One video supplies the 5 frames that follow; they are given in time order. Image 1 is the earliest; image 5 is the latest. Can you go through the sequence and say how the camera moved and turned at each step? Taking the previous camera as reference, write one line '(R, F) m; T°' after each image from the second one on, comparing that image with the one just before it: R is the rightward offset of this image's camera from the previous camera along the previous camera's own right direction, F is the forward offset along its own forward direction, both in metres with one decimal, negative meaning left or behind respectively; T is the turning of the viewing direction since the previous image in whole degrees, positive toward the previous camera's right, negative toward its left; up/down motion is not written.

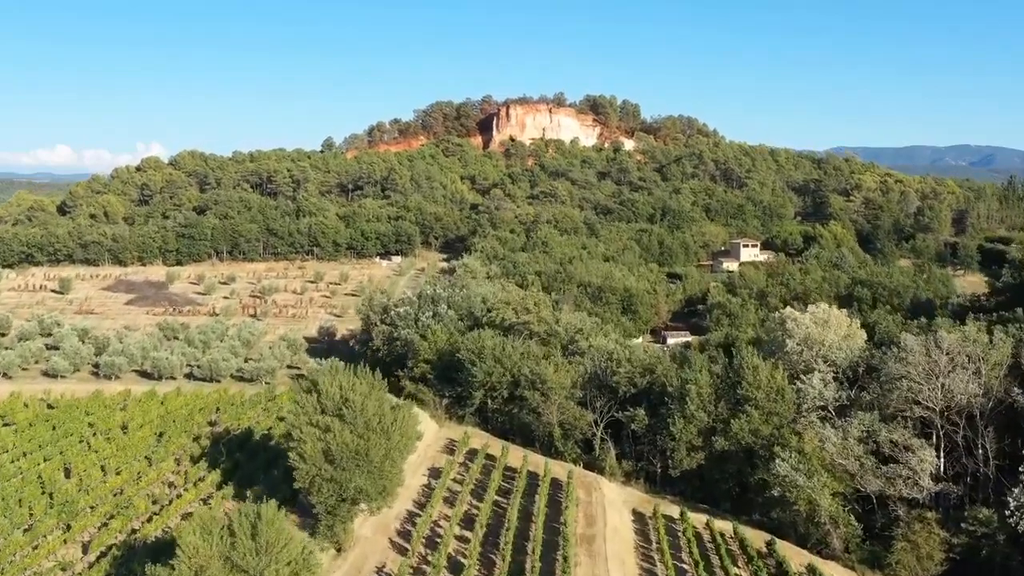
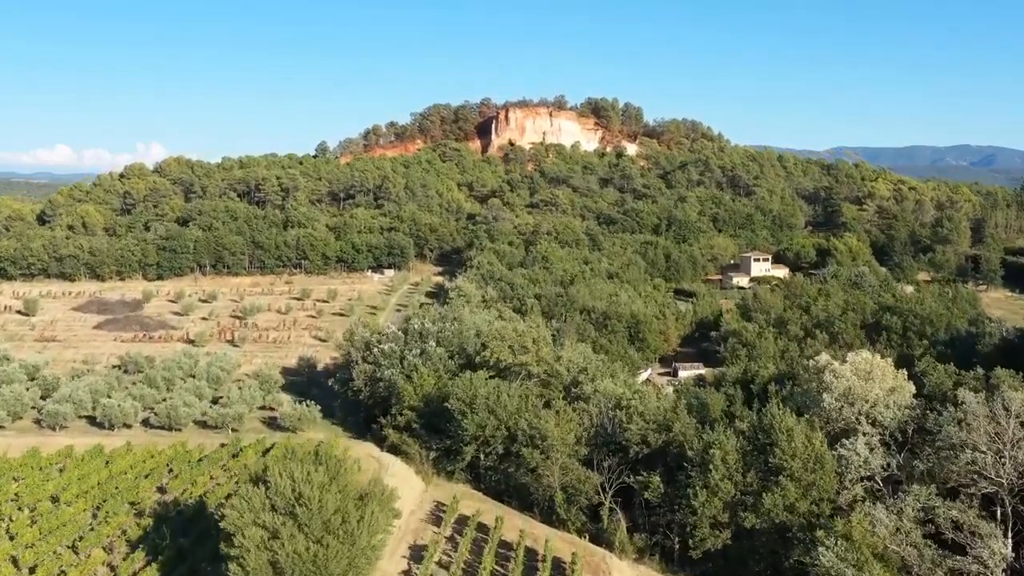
(+0.2, +3.7) m; 0°
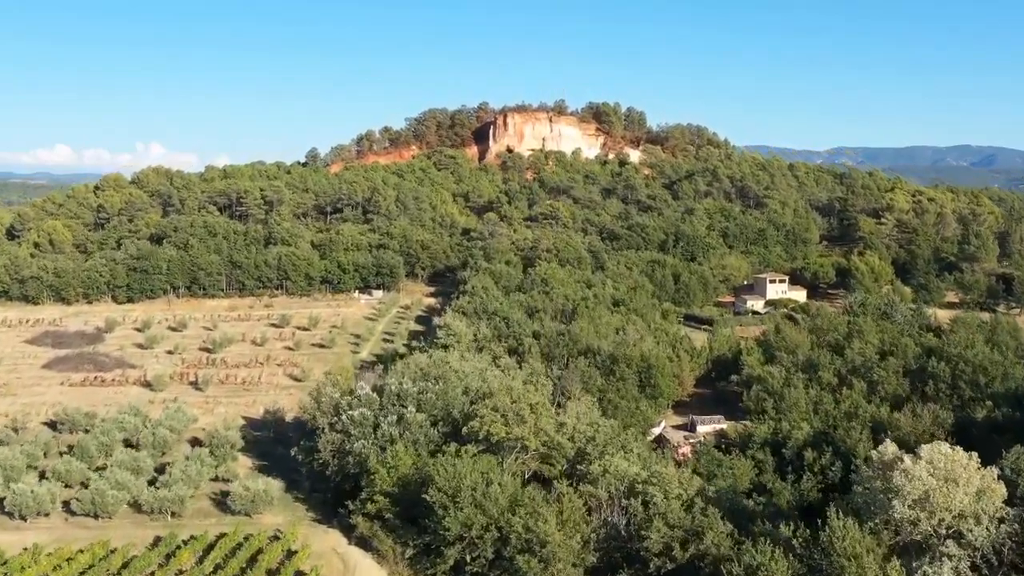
(+0.2, +4.9) m; 0°
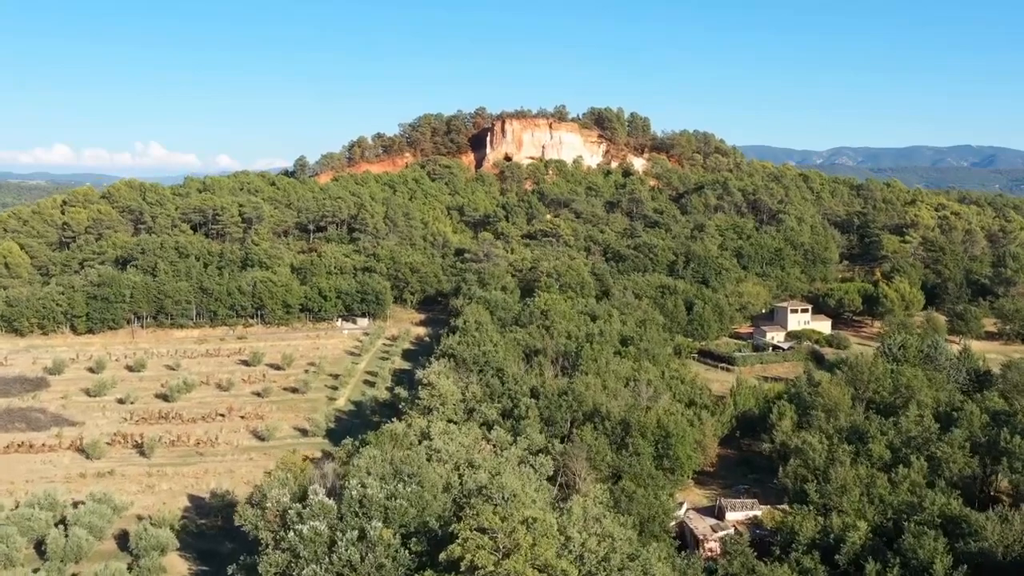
(+0.3, +5.7) m; 0°
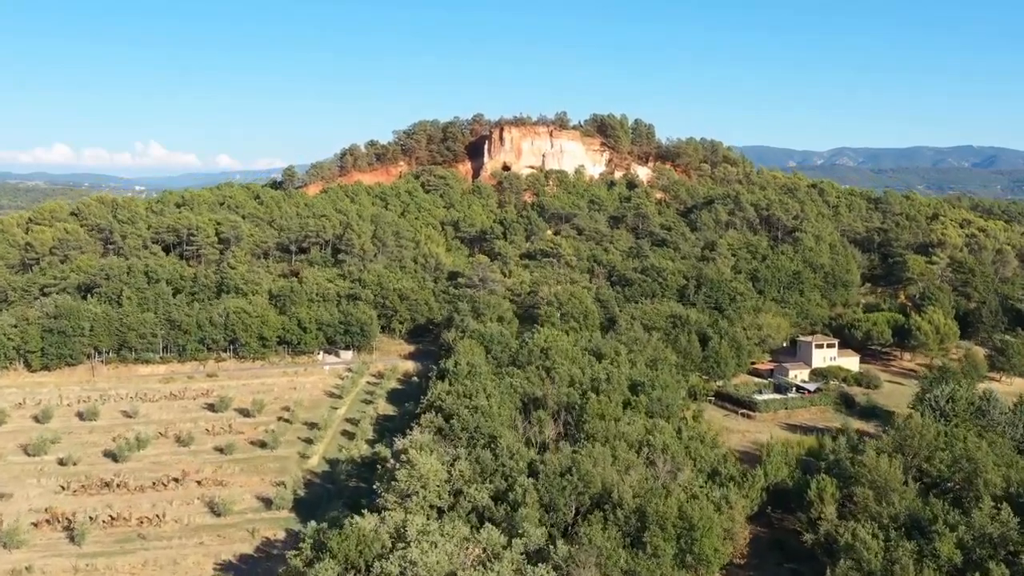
(+0.2, +5.3) m; 0°
